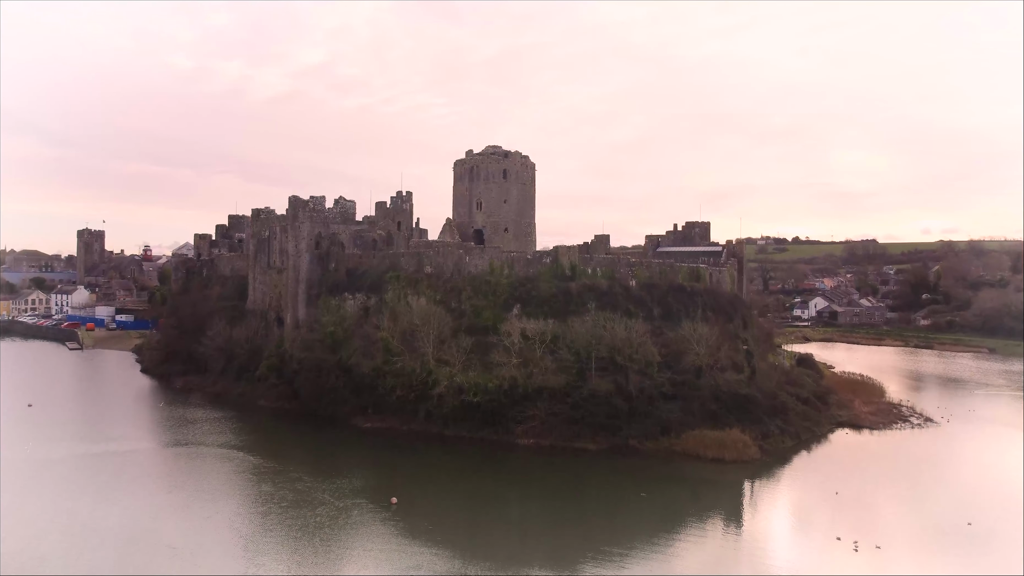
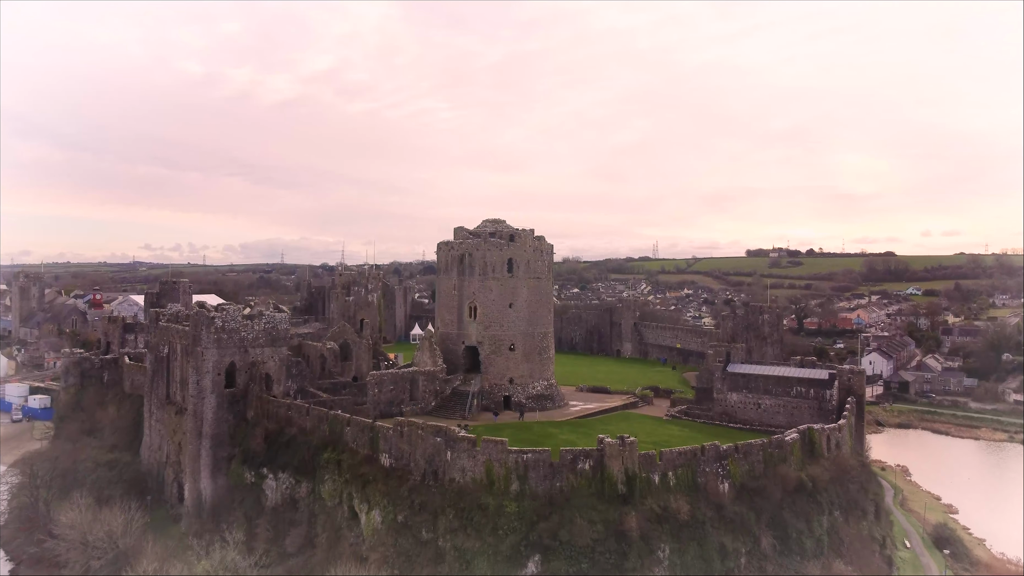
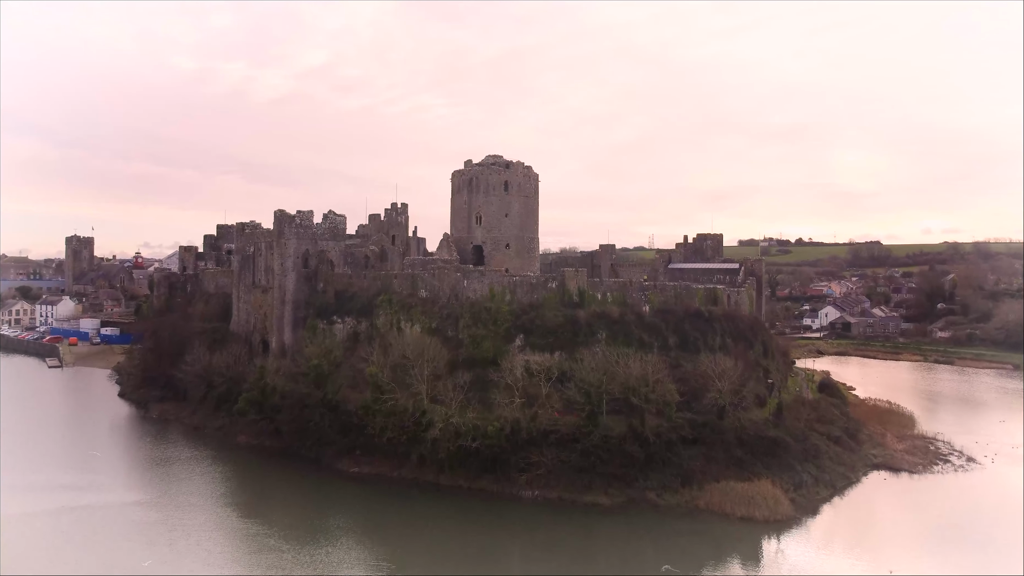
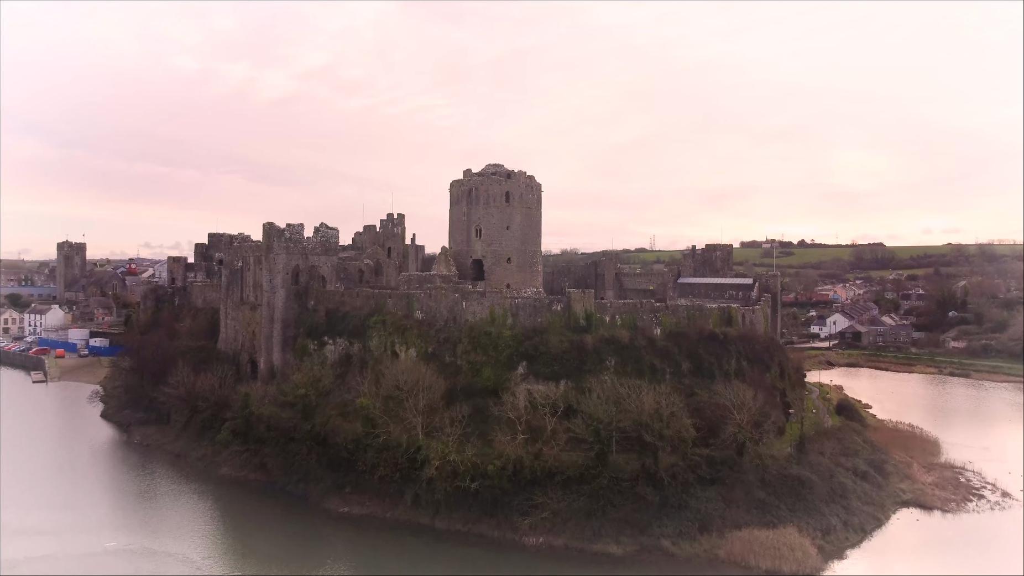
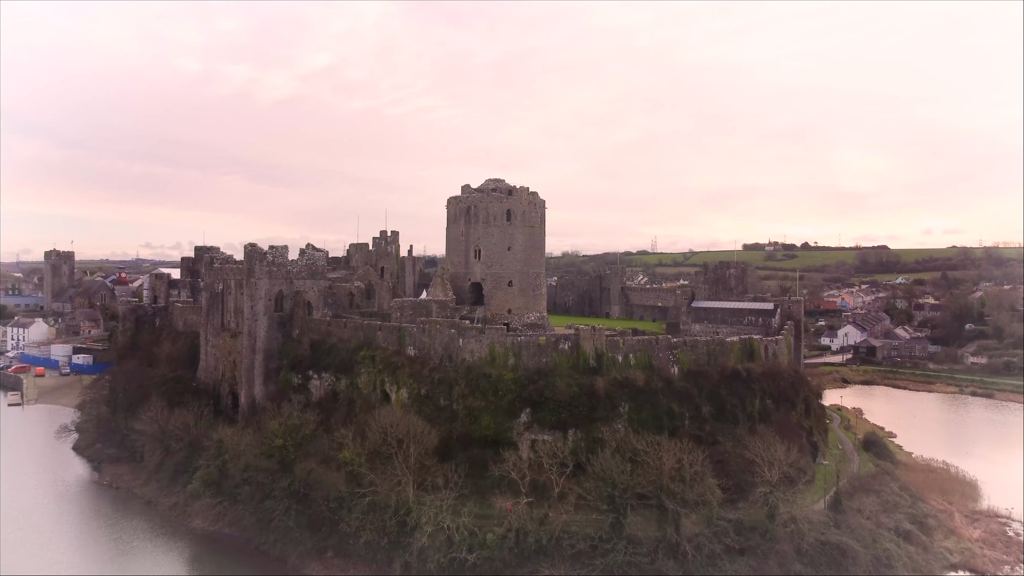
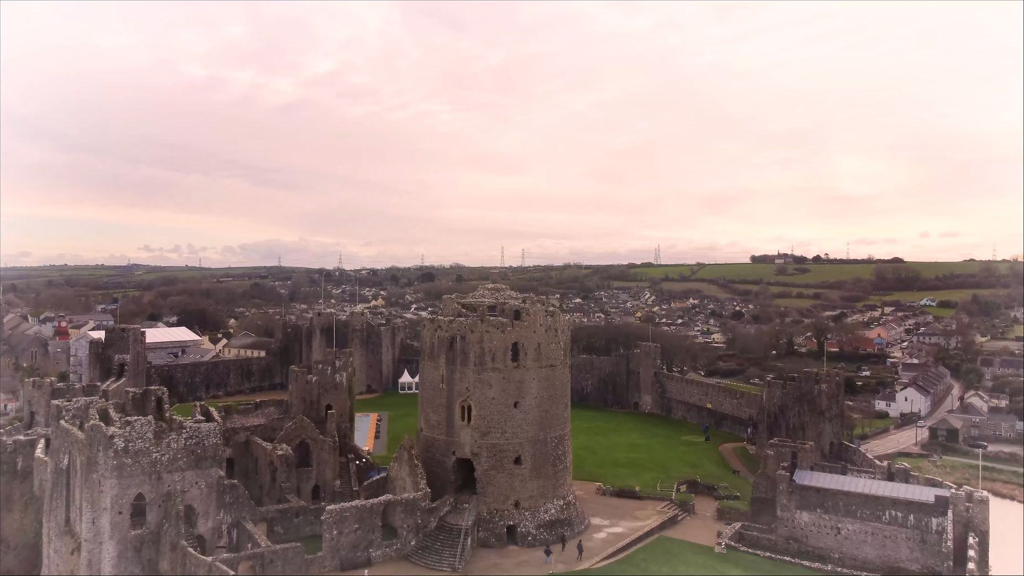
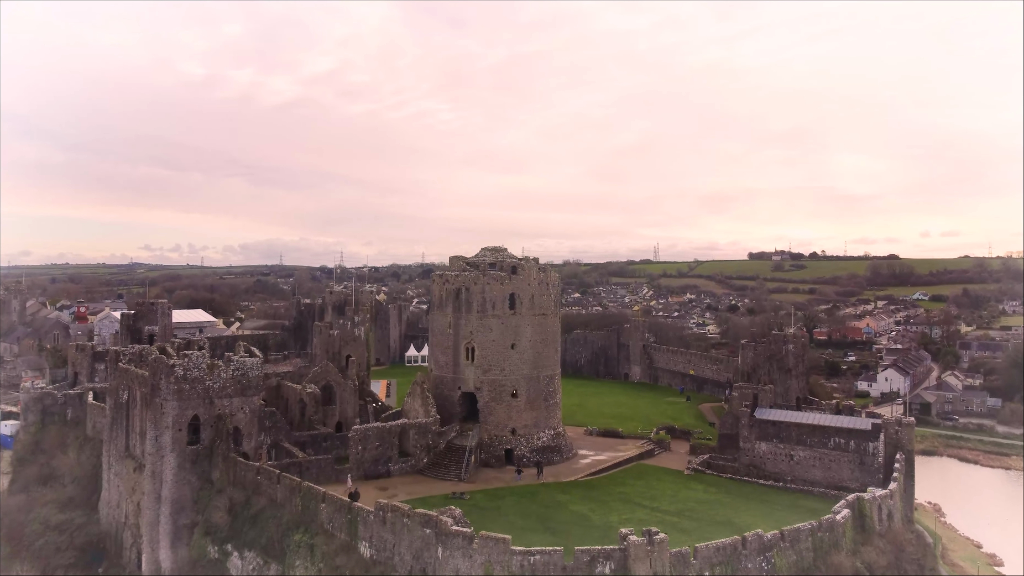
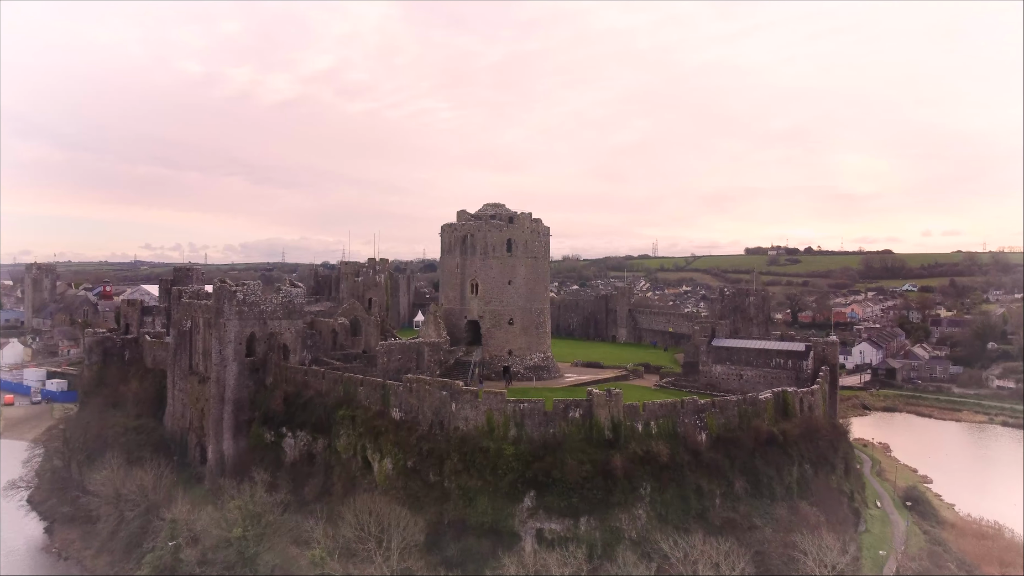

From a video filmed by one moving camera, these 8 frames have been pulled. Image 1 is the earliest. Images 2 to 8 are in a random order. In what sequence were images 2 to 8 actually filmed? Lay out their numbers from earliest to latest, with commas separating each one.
3, 4, 5, 8, 2, 7, 6
